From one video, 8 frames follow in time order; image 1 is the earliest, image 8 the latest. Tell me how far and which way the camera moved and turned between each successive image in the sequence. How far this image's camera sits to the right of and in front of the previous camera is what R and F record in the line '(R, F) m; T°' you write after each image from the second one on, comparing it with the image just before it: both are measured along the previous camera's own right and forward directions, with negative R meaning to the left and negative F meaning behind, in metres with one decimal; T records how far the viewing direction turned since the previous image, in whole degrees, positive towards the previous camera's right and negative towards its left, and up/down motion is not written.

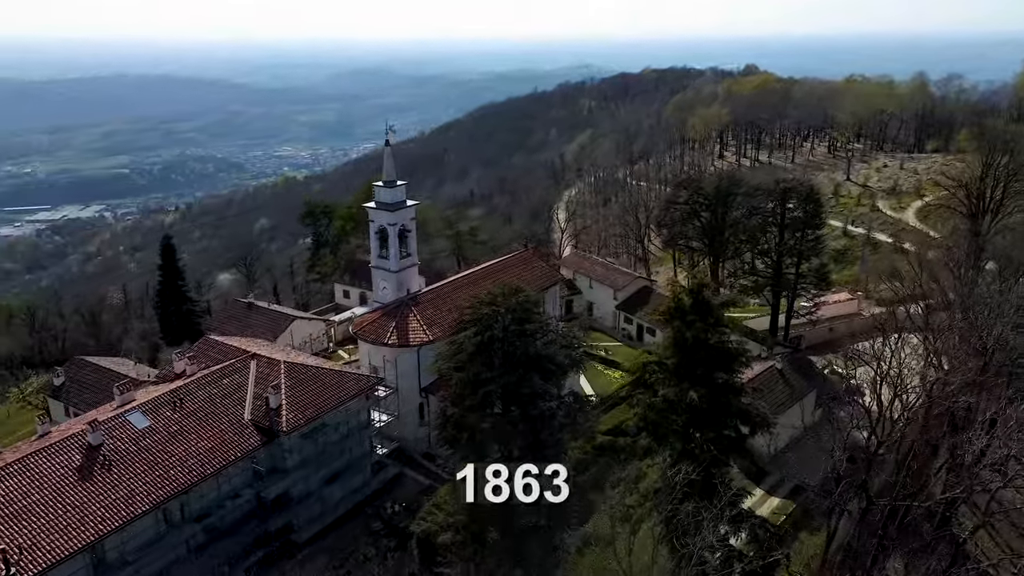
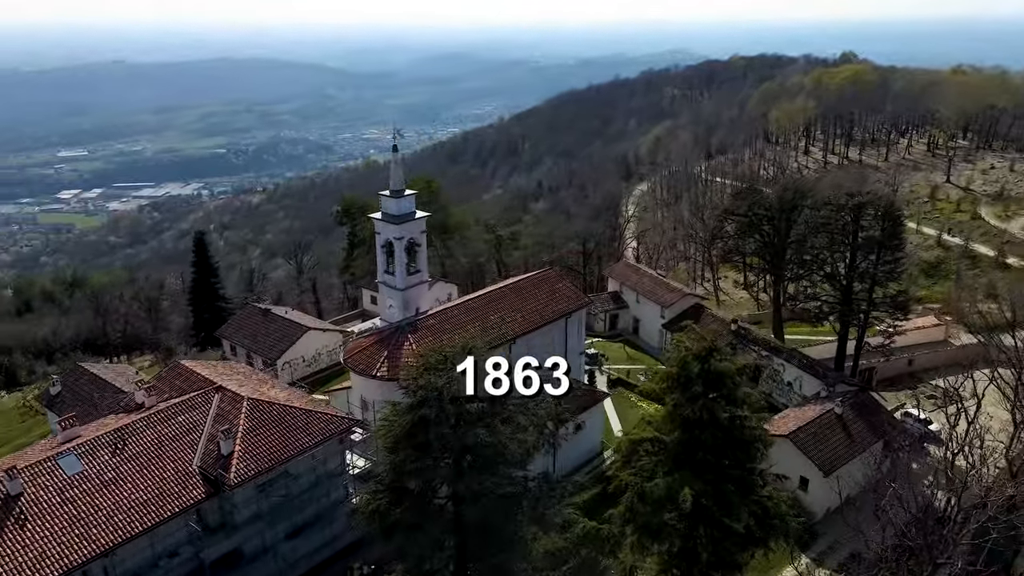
(+2.8, +3.9) m; -6°
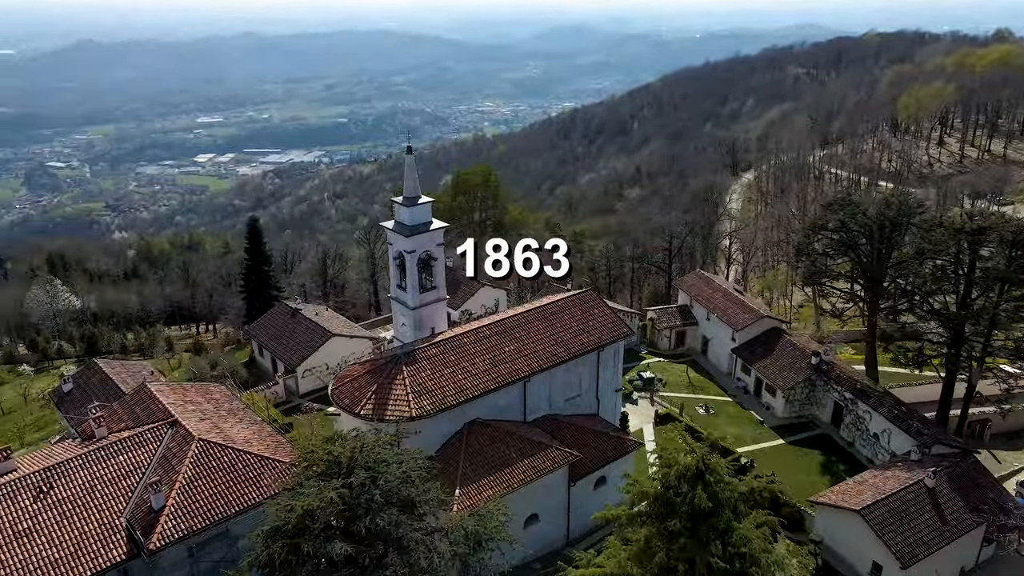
(+3.2, +4.5) m; -8°
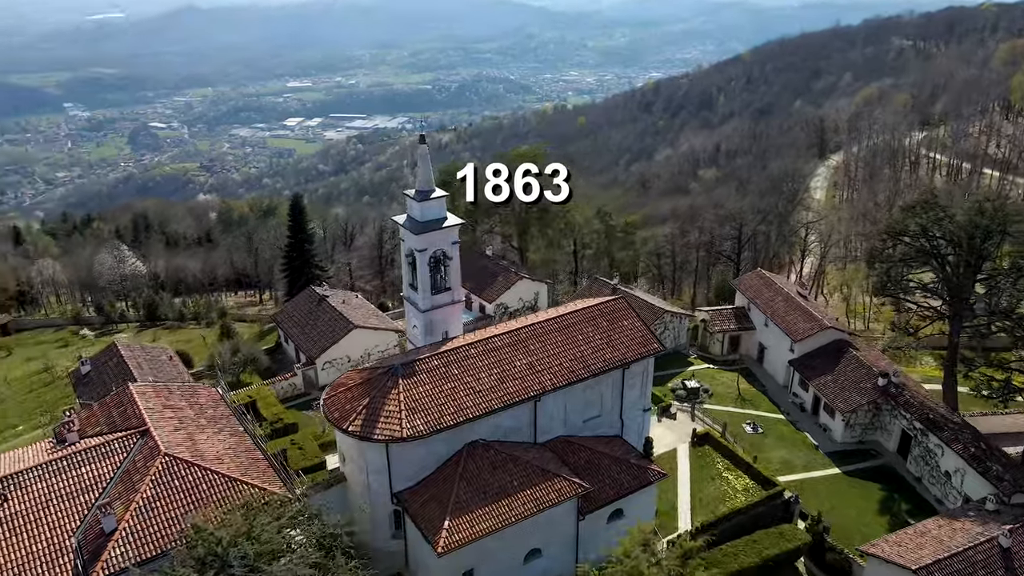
(+2.1, +2.8) m; -6°
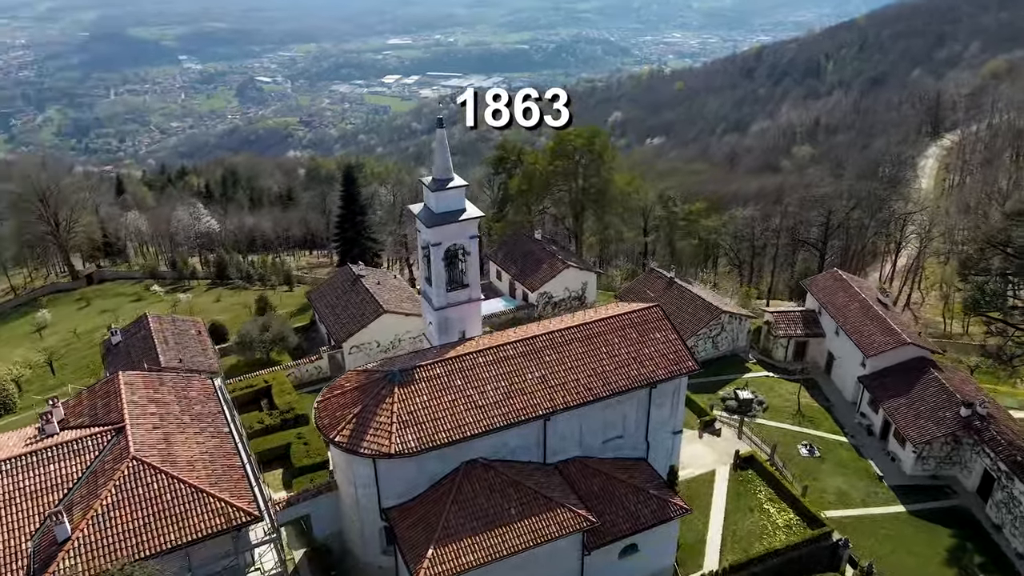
(+2.1, +2.6) m; -7°
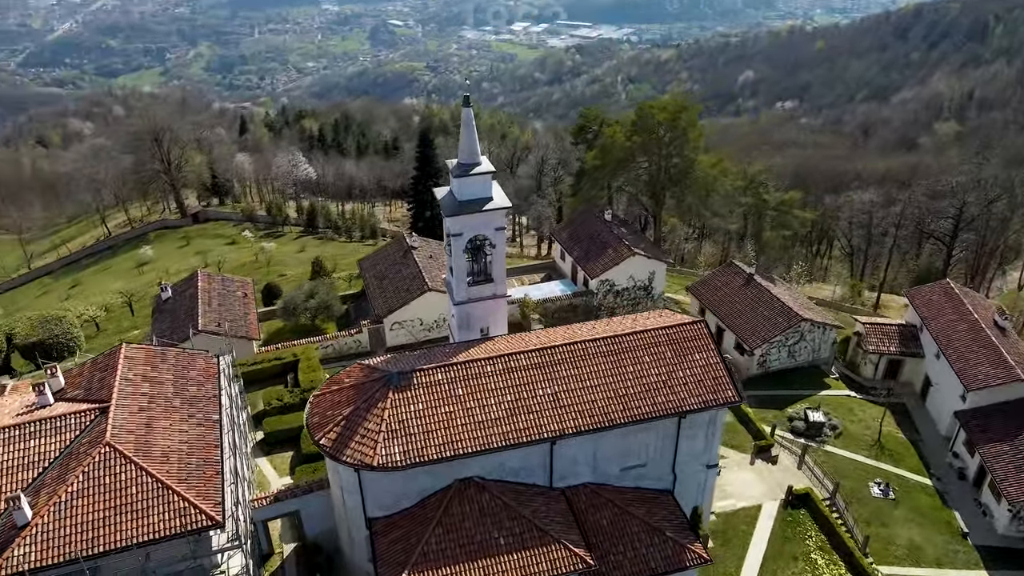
(+2.6, +2.6) m; -9°
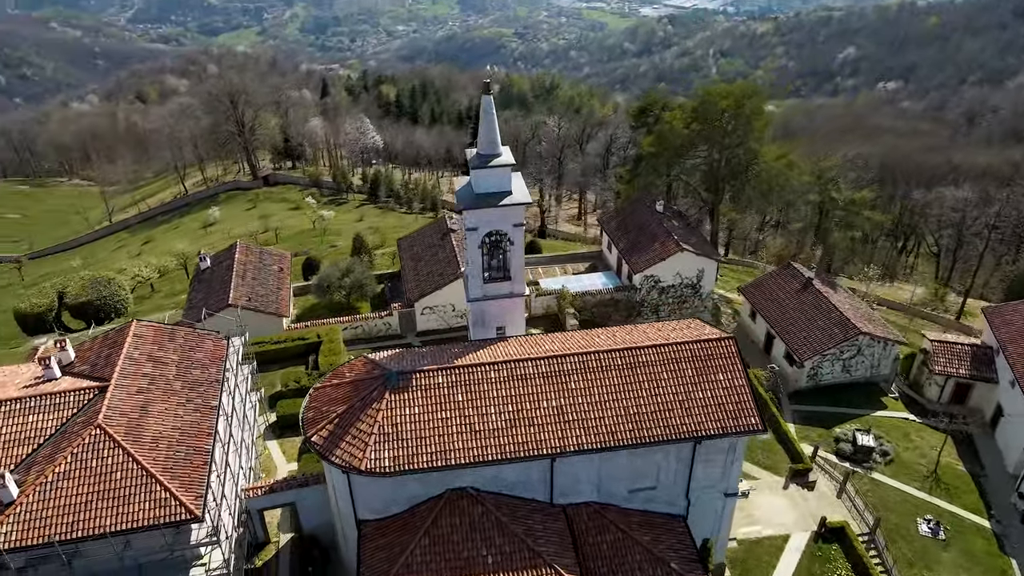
(+1.7, +1.4) m; -6°
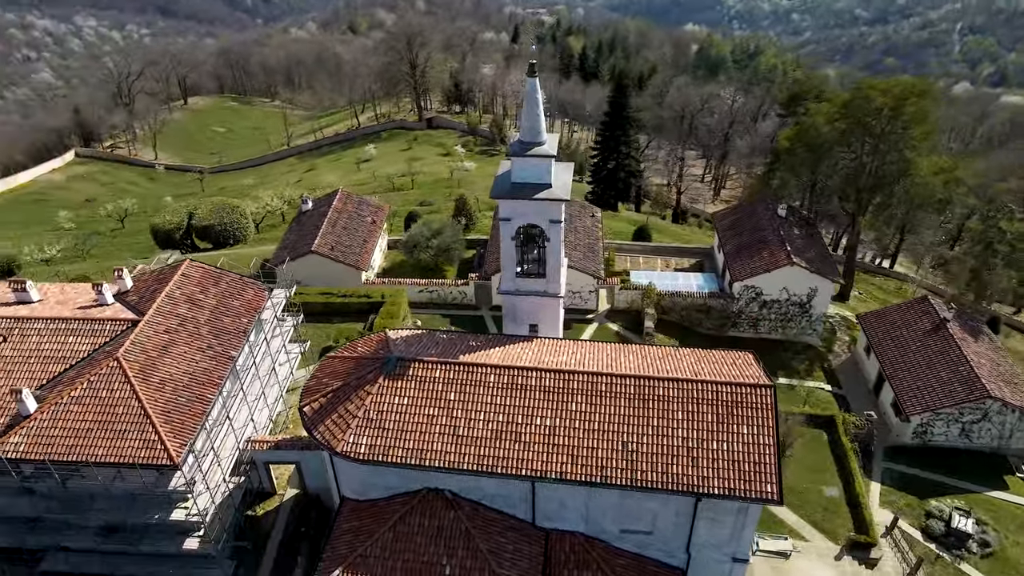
(+3.8, +2.0) m; -13°
